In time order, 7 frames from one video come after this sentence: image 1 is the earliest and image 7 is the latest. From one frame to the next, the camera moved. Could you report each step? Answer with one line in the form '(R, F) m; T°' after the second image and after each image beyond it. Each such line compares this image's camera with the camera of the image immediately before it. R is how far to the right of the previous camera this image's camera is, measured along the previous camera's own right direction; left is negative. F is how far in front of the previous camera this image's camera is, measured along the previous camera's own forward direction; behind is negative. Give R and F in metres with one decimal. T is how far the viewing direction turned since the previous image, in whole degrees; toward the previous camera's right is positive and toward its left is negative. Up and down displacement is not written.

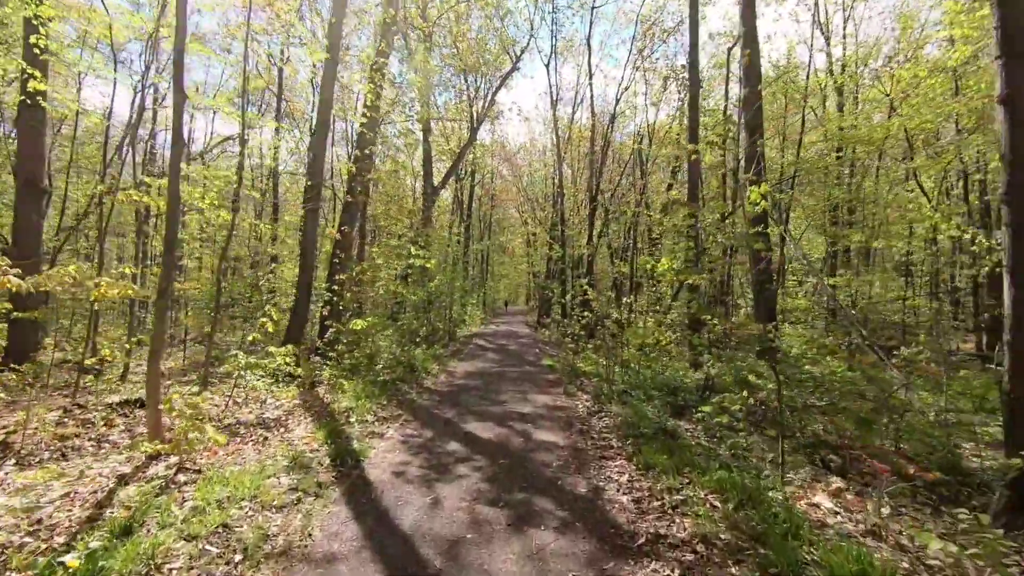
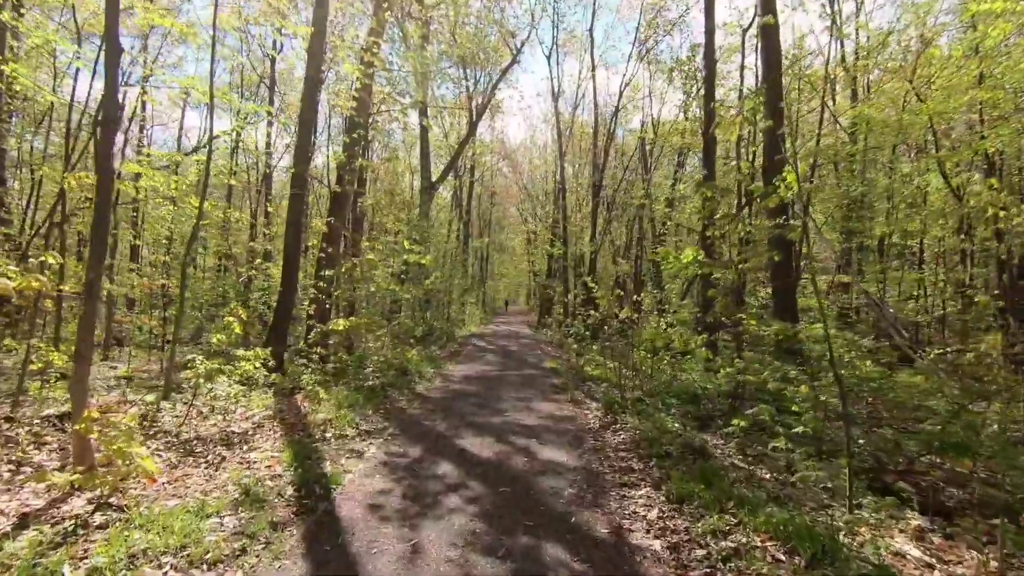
(0.0, +0.8) m; 0°
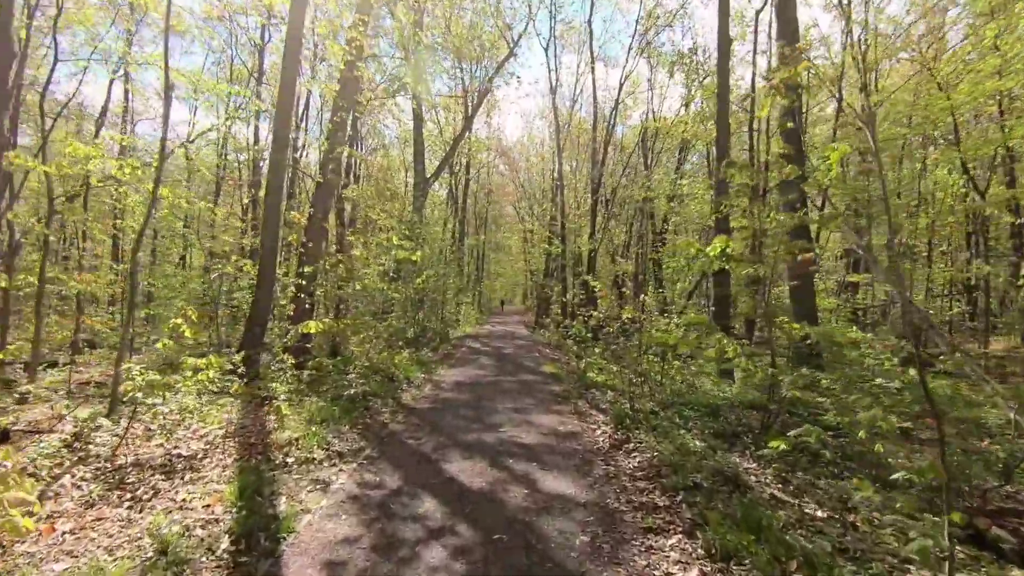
(0.0, +0.8) m; 0°
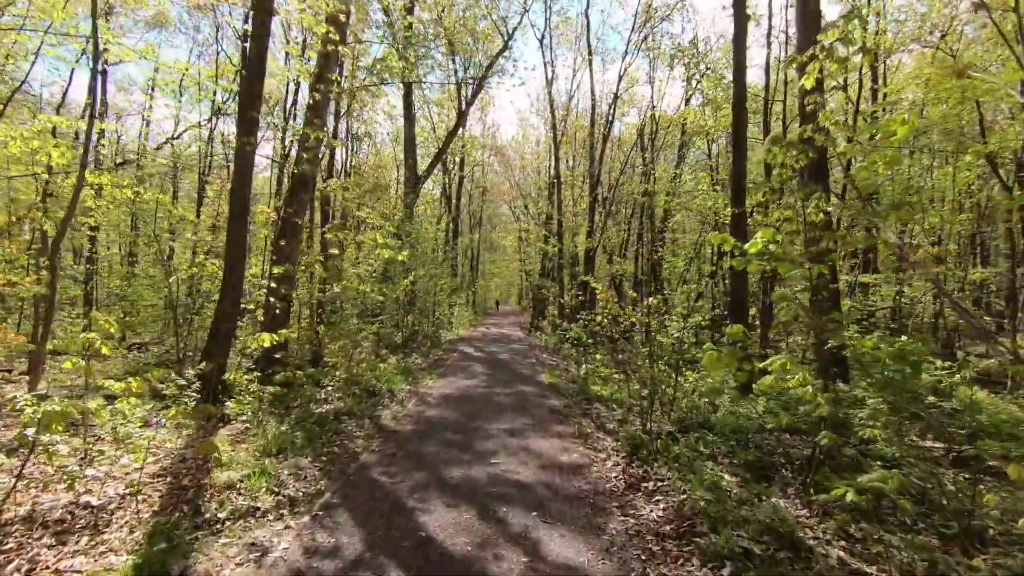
(0.0, +0.9) m; +1°
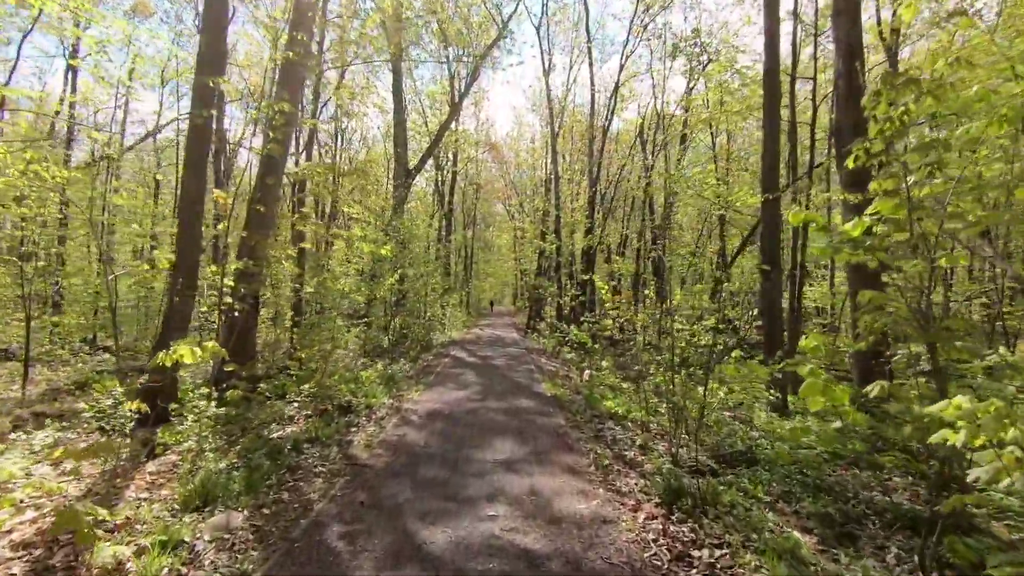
(-0.1, +1.2) m; +1°
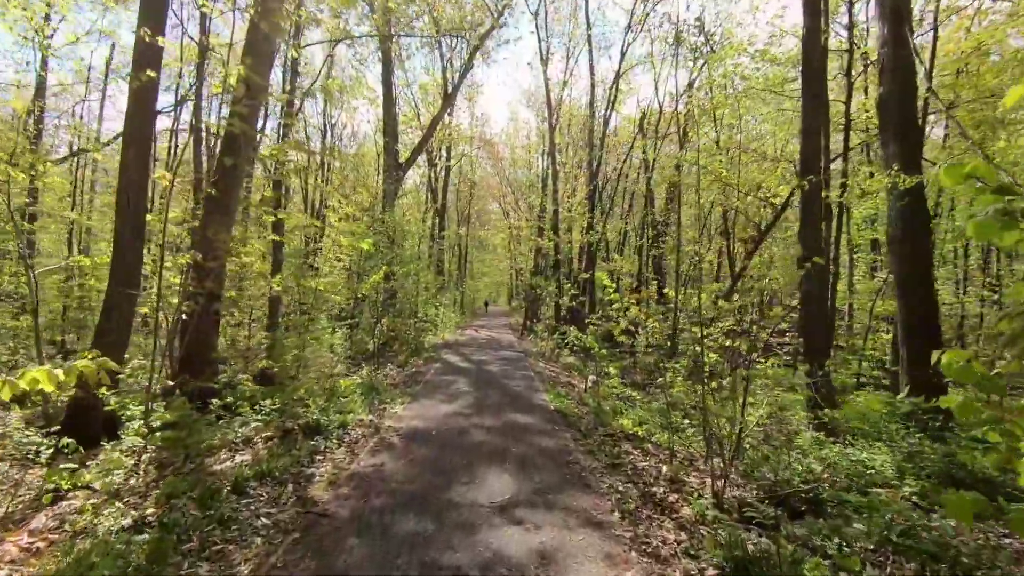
(-0.1, +1.1) m; +1°
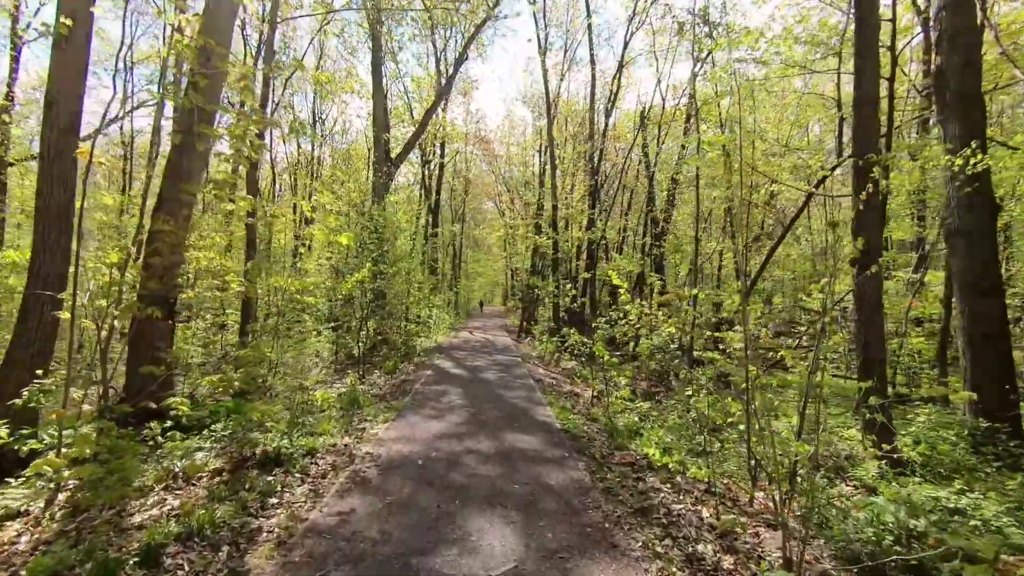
(-0.1, +1.0) m; +1°
